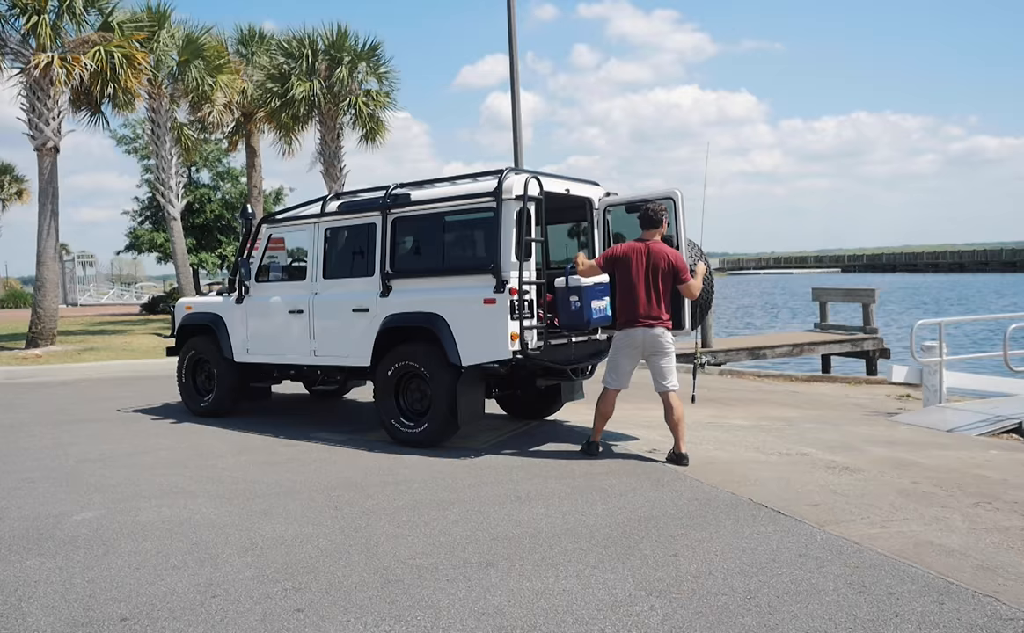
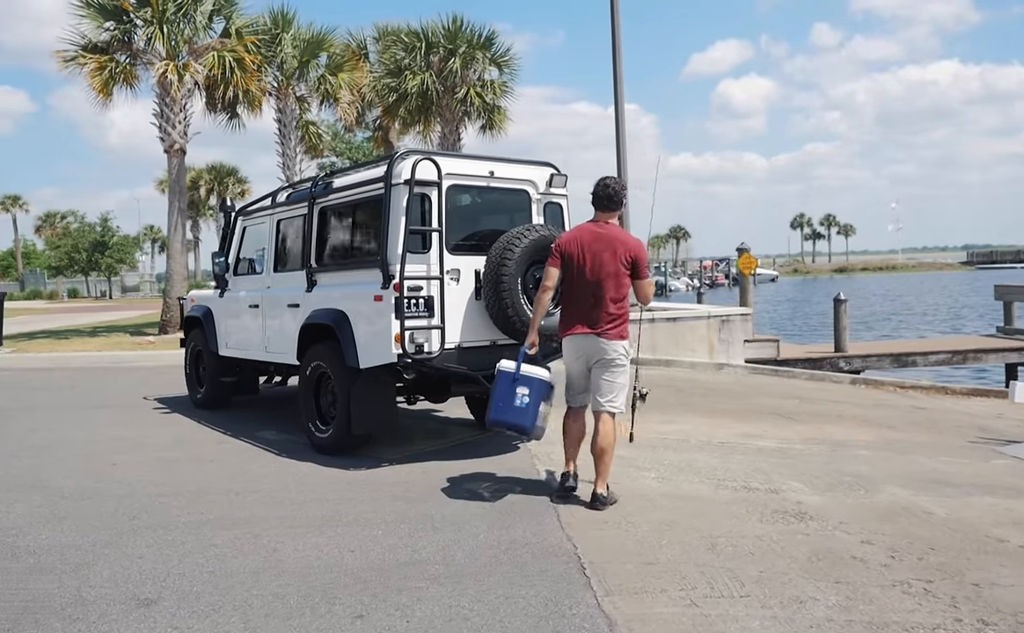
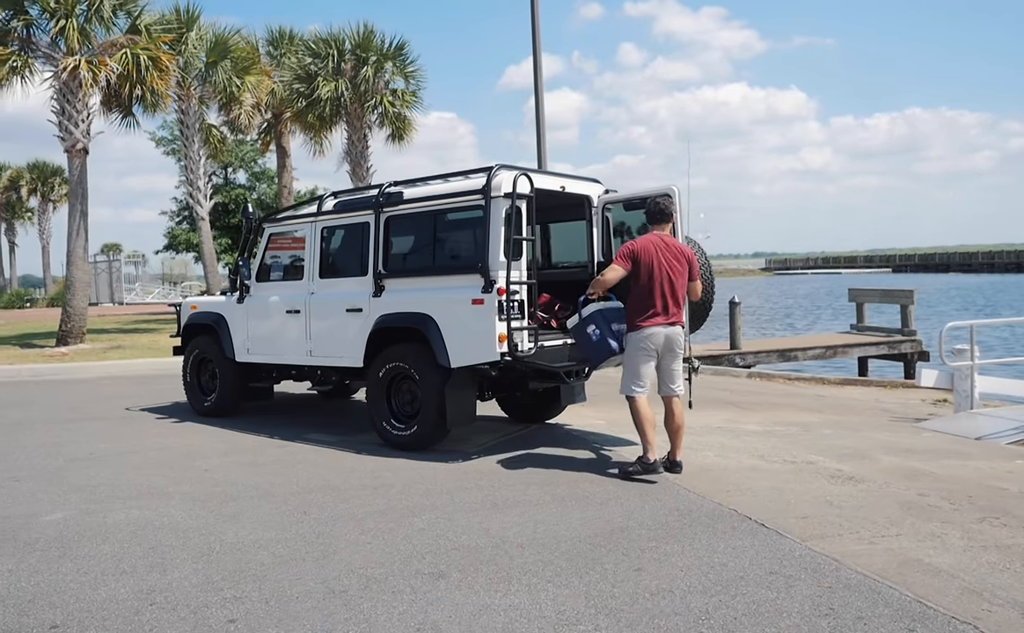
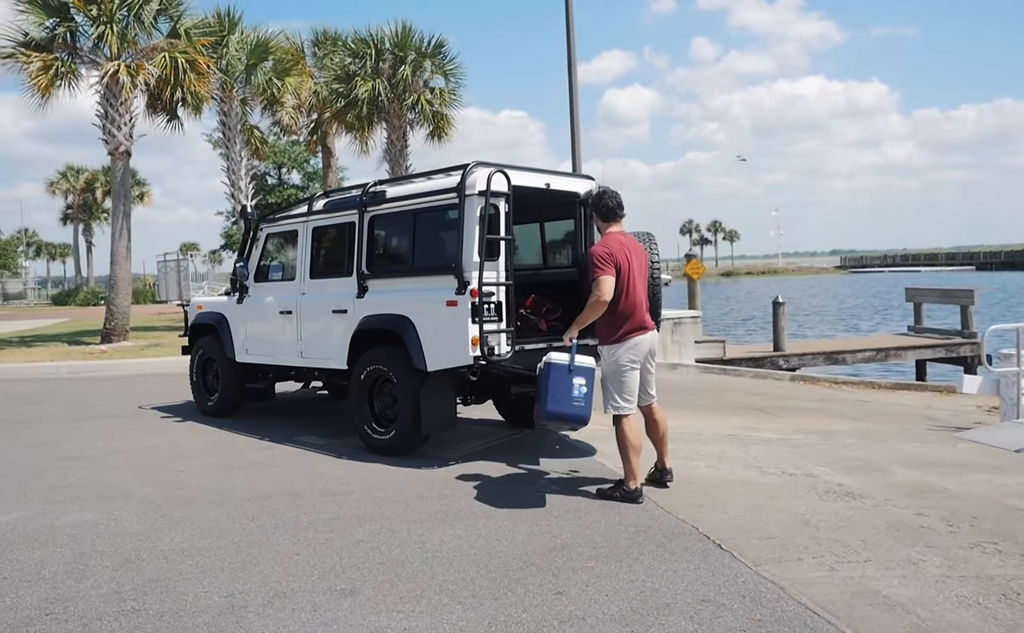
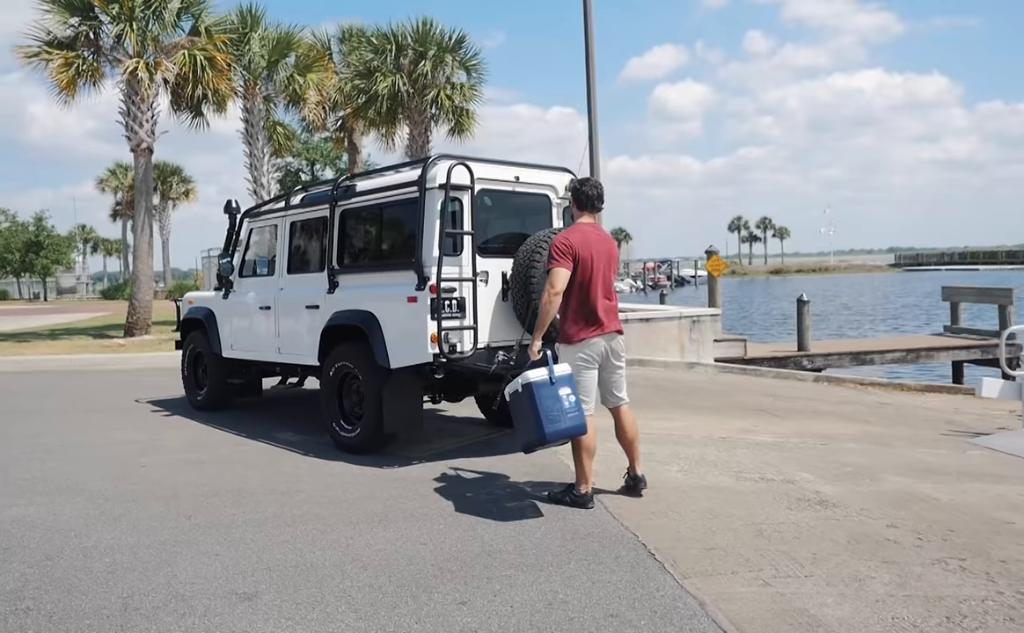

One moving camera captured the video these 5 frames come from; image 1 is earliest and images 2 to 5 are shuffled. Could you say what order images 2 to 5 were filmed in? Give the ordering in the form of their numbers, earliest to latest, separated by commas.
3, 4, 5, 2
